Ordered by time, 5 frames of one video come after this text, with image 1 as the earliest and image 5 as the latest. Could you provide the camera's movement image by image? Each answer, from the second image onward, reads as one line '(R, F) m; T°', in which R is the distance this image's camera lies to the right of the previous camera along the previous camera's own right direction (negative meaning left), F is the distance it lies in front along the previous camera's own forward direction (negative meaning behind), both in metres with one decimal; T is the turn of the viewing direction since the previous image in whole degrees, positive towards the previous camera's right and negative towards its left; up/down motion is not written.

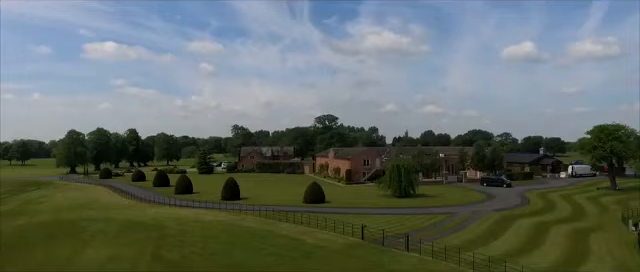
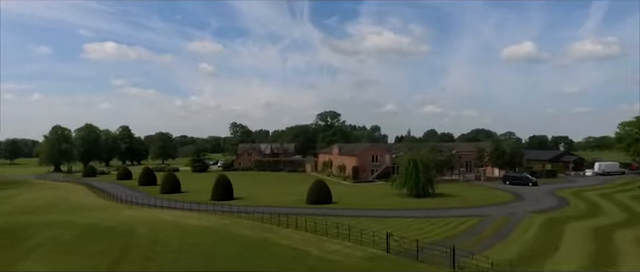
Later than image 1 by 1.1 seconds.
(-0.6, +9.3) m; 0°
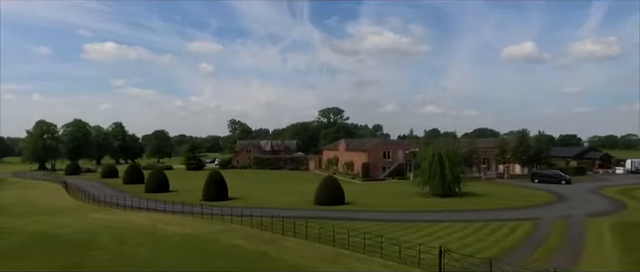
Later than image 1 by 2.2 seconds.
(-0.8, +8.8) m; 0°
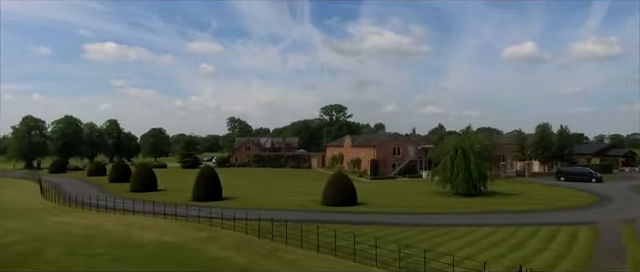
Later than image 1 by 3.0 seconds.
(-0.6, +6.7) m; 0°
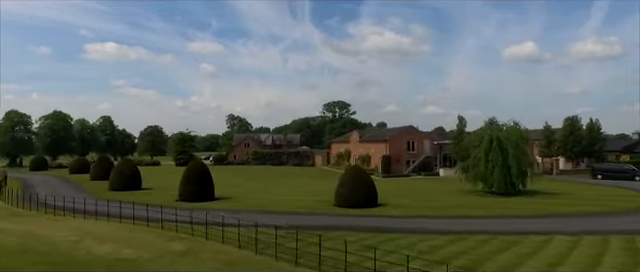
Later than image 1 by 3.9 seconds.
(-0.7, +7.4) m; 0°
